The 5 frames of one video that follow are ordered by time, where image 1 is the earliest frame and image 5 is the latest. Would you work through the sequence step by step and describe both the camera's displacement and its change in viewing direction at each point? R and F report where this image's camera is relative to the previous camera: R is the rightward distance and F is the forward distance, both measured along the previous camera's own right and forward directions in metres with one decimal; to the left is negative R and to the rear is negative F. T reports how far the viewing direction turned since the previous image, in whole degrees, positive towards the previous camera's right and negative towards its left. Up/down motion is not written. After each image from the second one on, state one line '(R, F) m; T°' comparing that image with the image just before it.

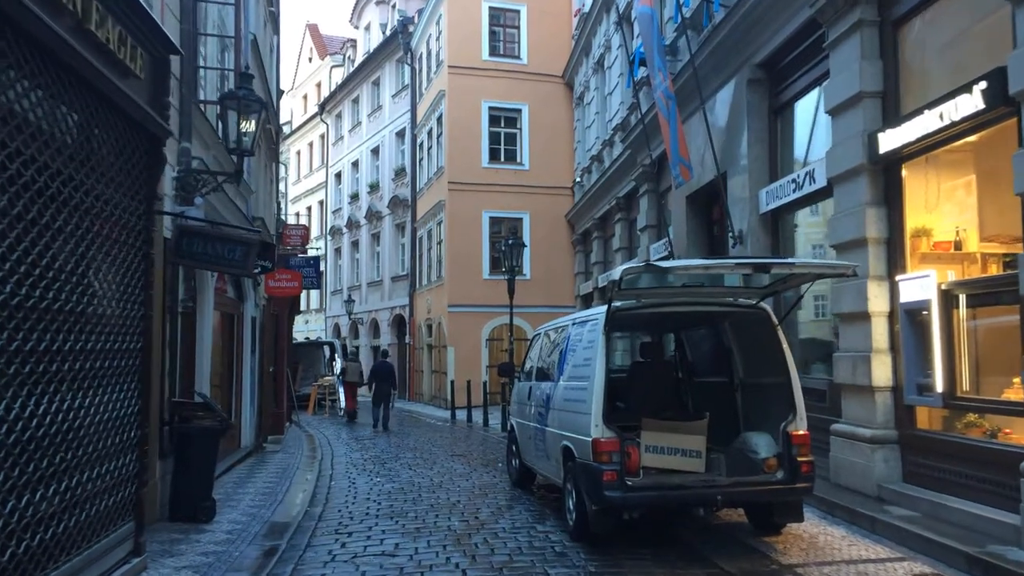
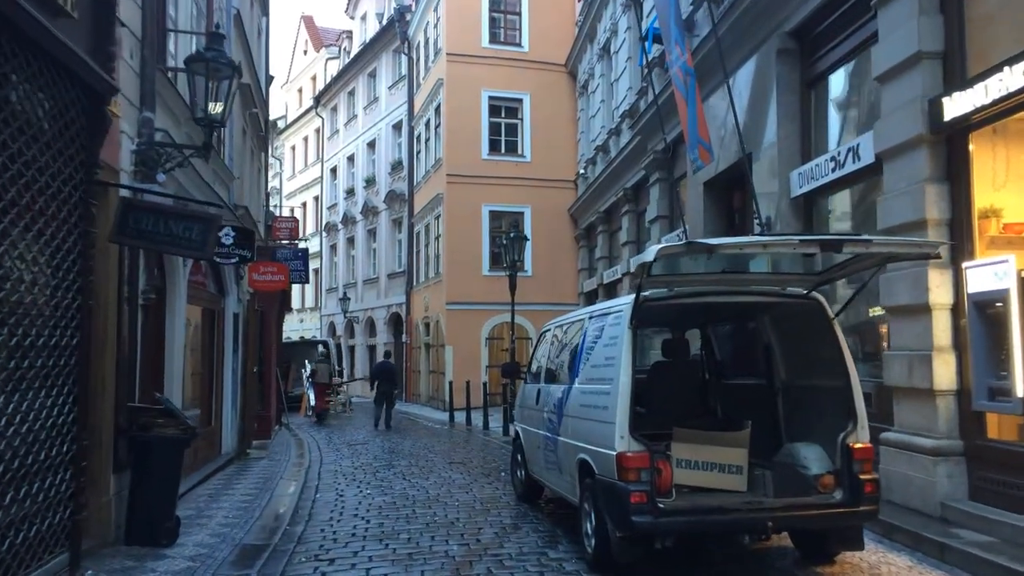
(-0.1, +1.1) m; 0°
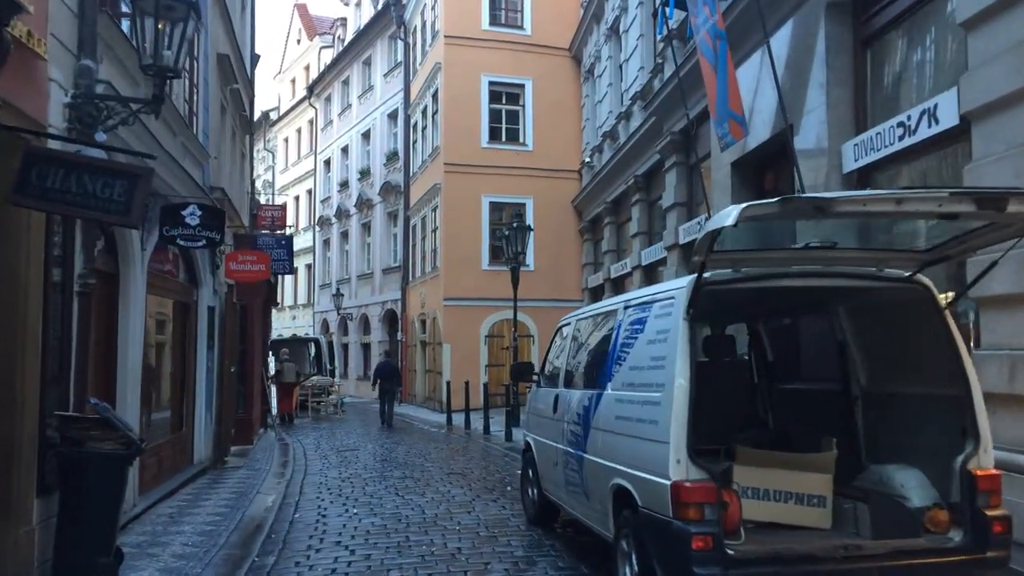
(-0.1, +1.4) m; 0°
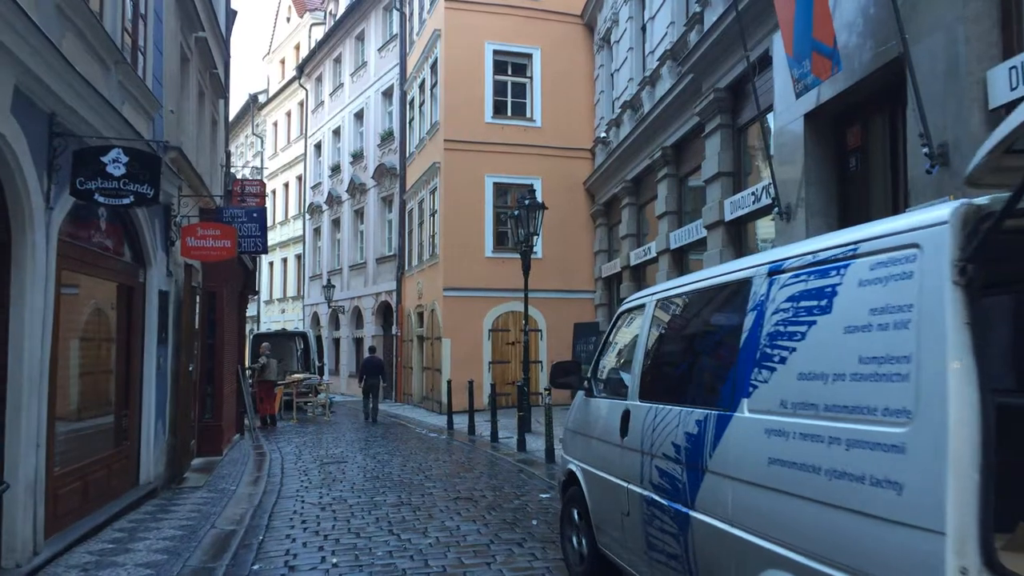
(-0.3, +2.3) m; 0°
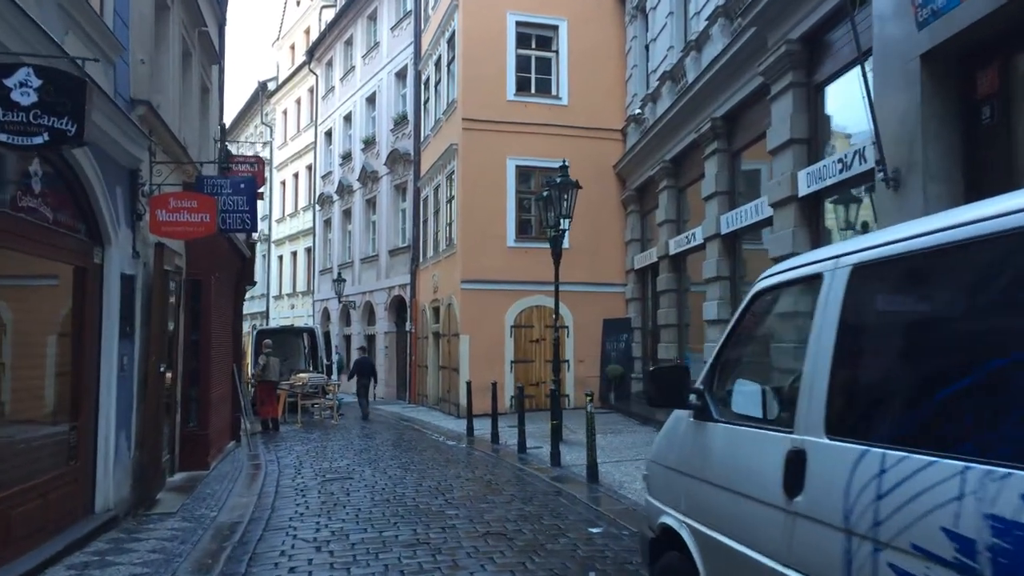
(-0.3, +1.9) m; -1°
